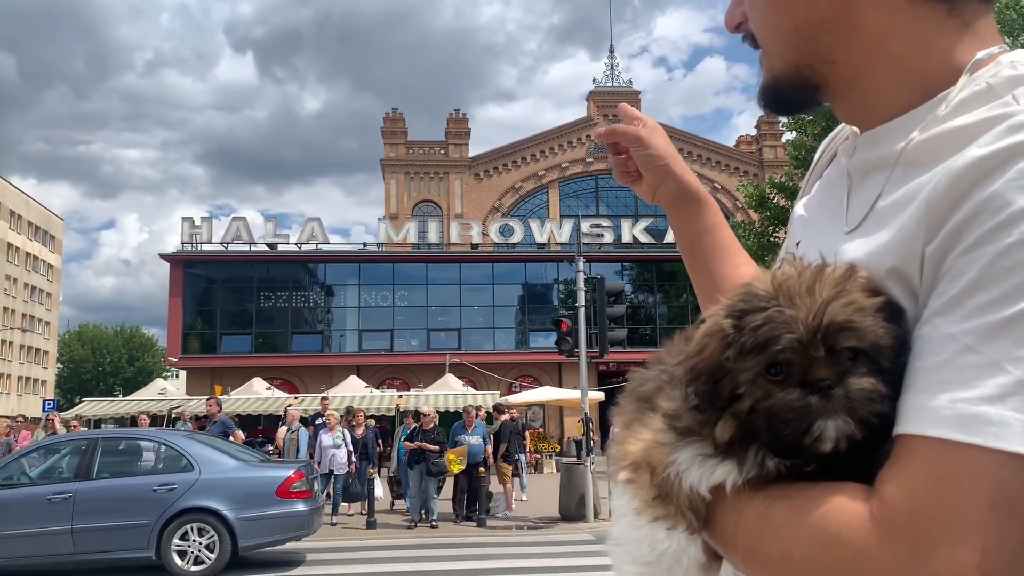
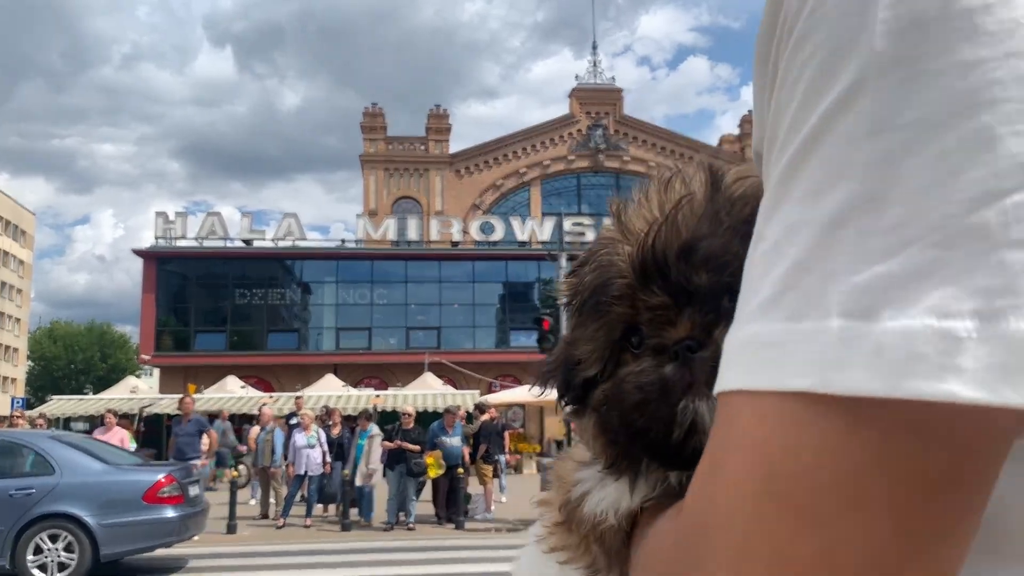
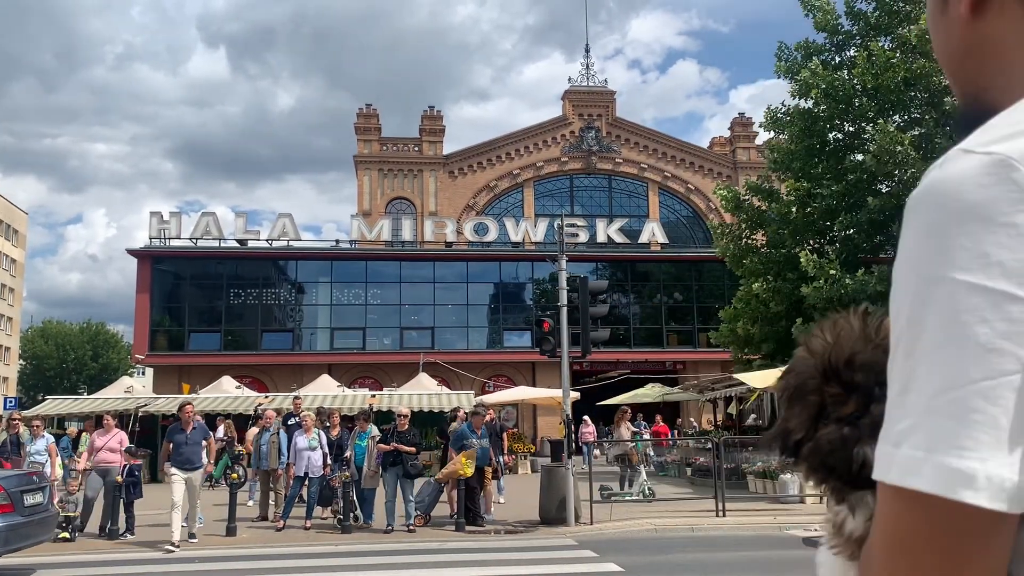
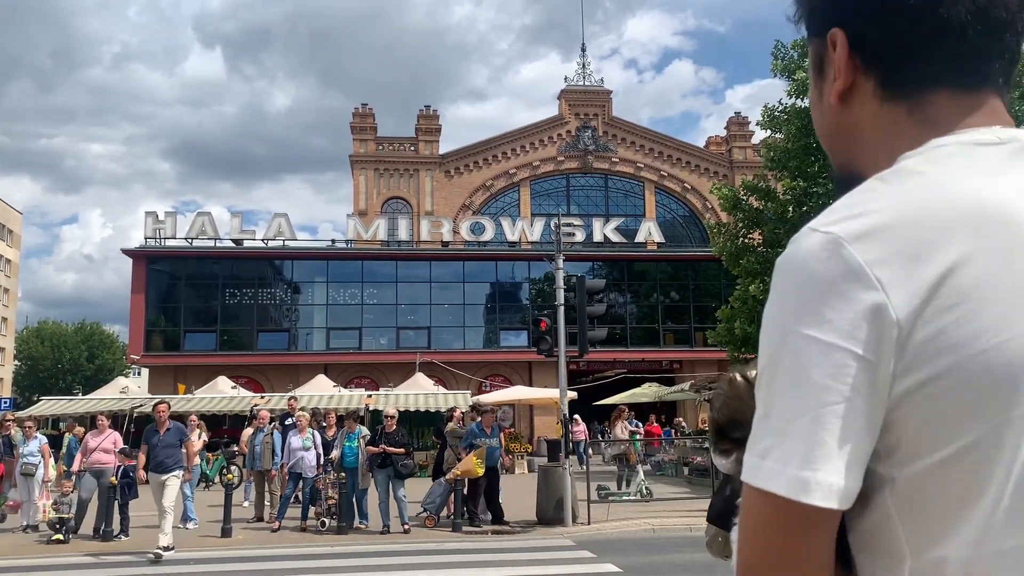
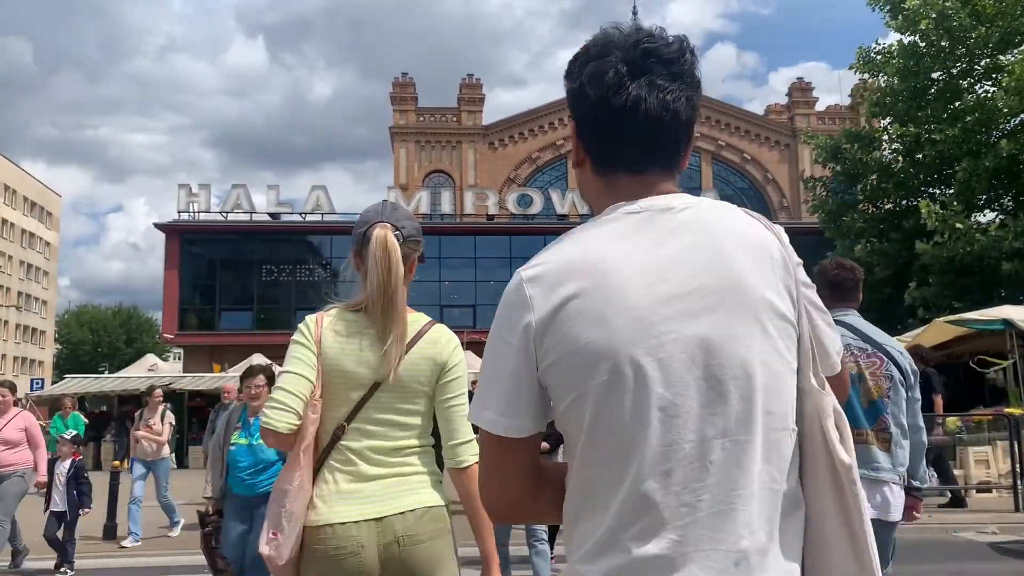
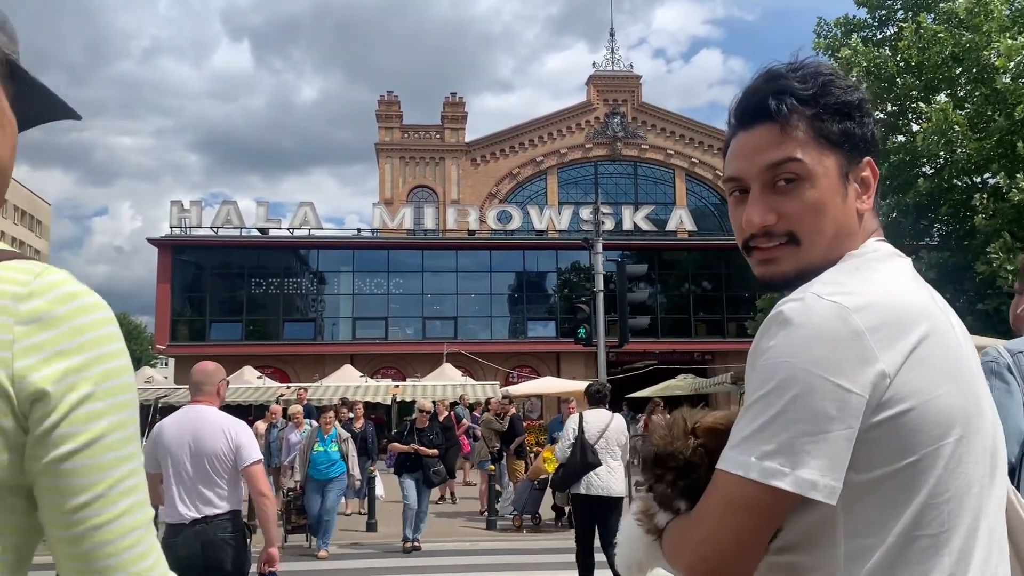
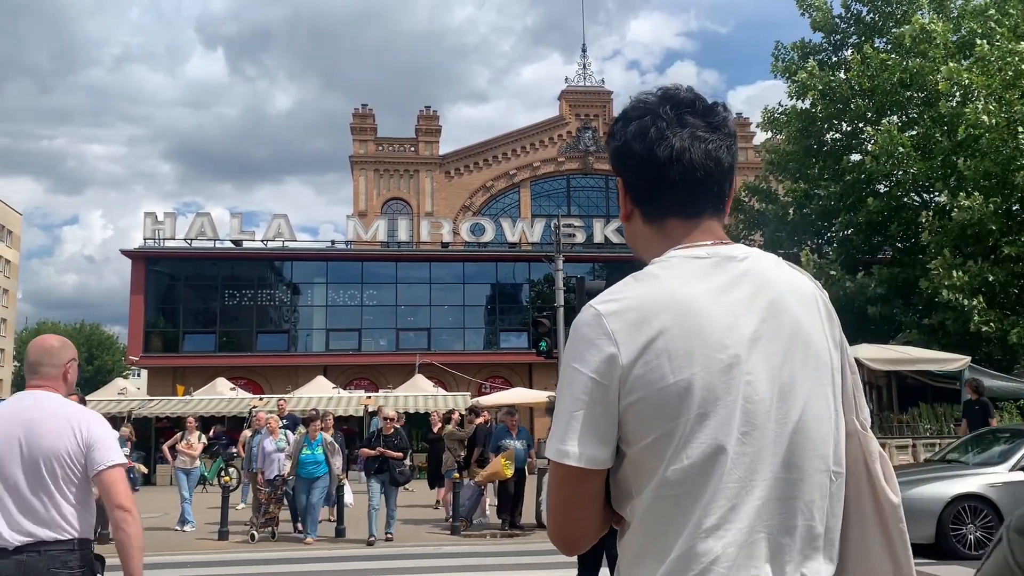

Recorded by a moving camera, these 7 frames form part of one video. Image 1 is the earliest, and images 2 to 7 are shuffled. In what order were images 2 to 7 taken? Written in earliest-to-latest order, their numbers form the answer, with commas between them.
2, 3, 4, 7, 6, 5
